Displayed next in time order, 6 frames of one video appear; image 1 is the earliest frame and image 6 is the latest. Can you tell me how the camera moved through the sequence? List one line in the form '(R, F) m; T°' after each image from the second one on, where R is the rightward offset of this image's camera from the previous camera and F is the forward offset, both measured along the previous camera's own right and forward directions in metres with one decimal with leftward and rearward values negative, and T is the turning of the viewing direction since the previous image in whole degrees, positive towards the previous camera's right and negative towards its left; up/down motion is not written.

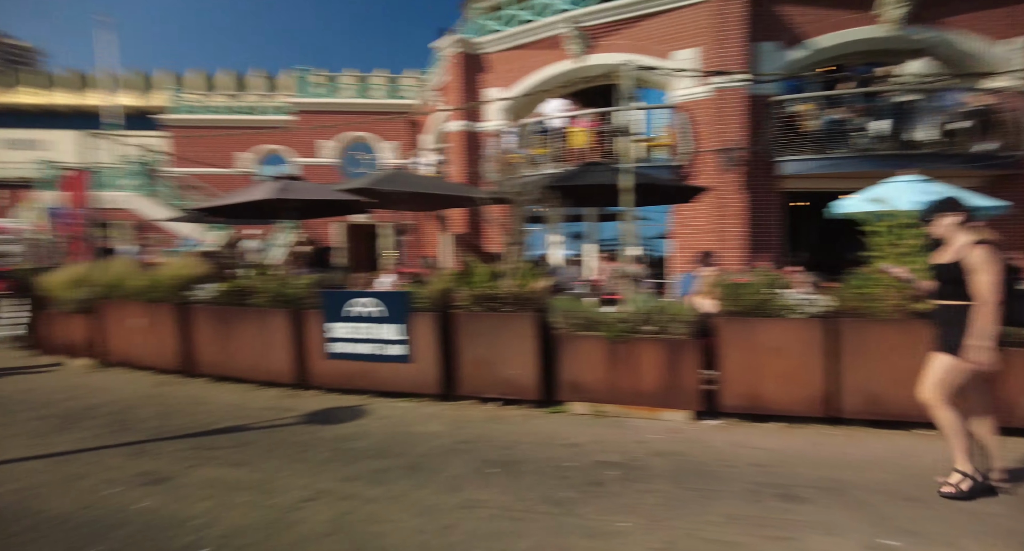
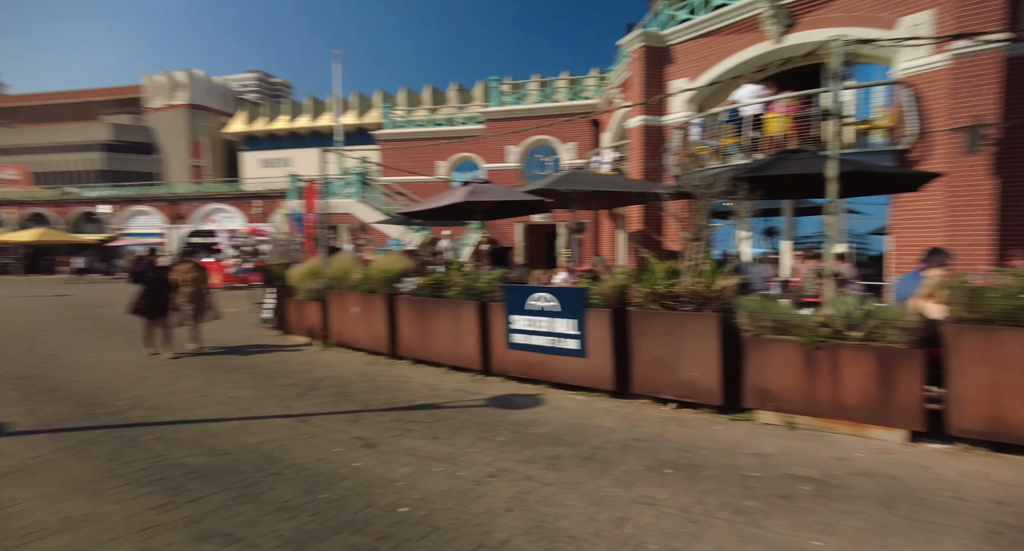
(0.0, 0.0) m; -17°
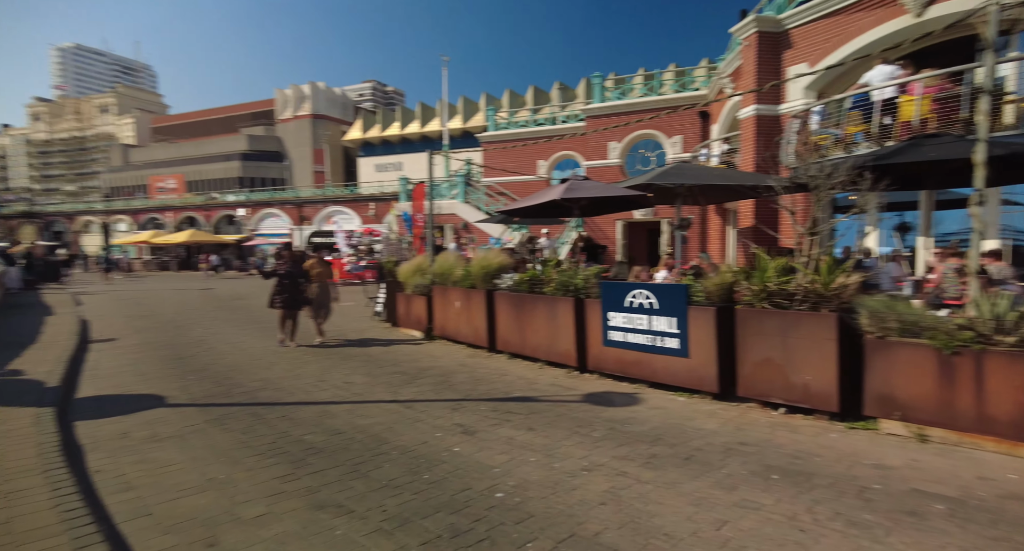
(0.0, 0.0) m; -10°
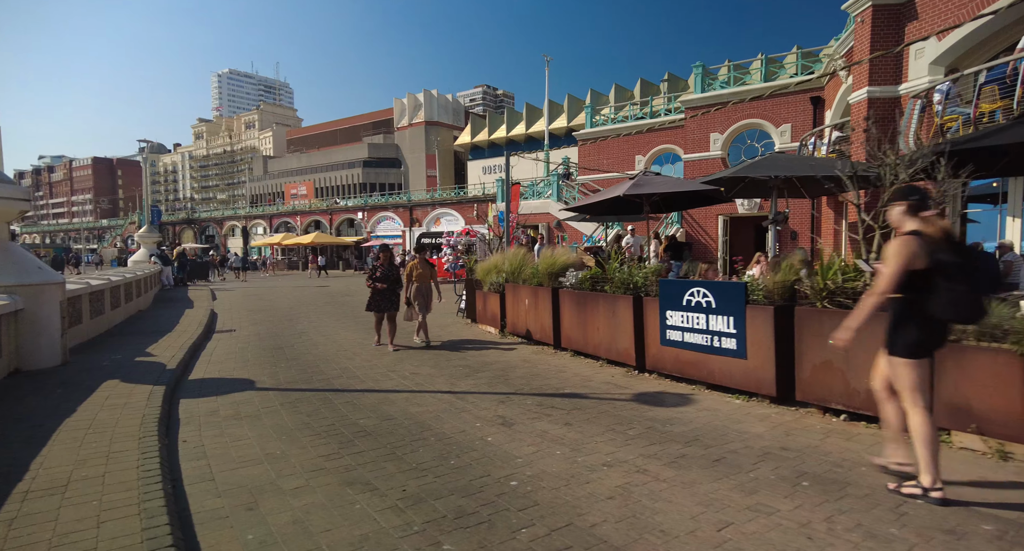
(+0.6, -0.1) m; -10°
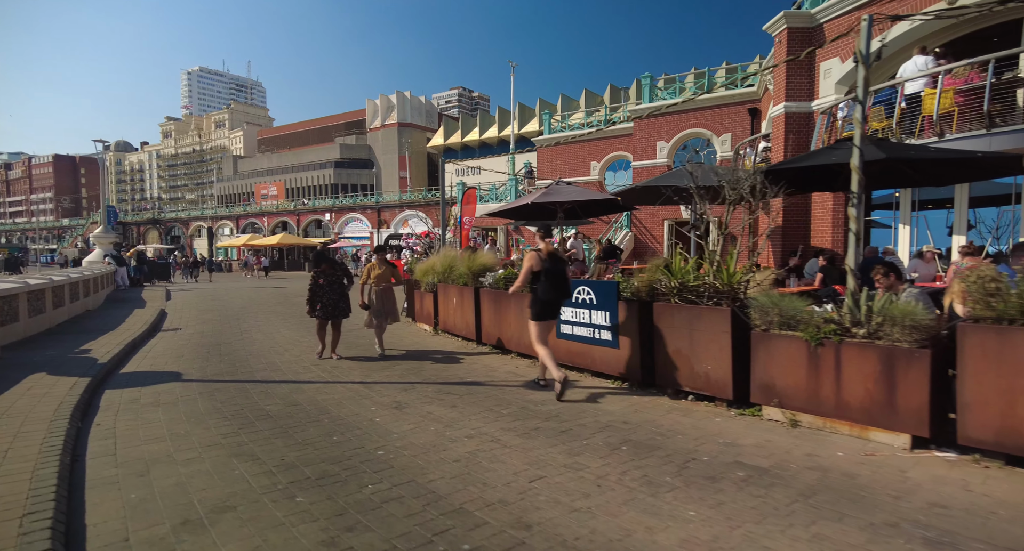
(+0.8, -0.7) m; +3°
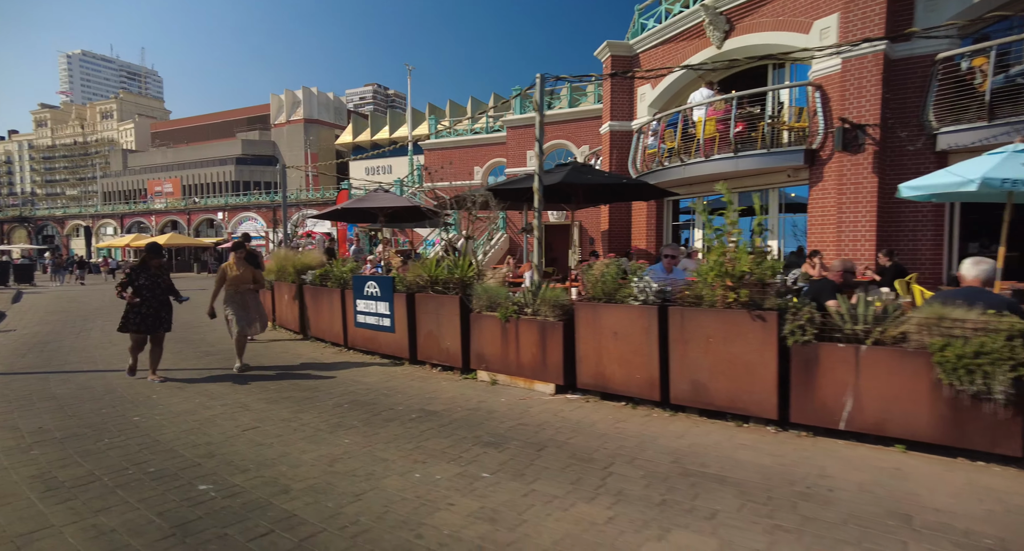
(+1.6, -1.3) m; +9°
